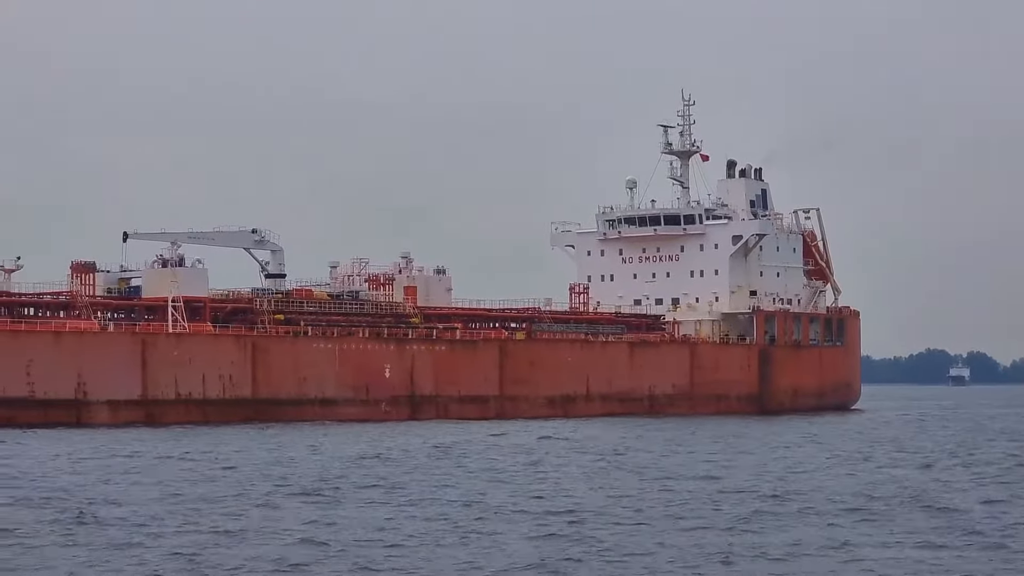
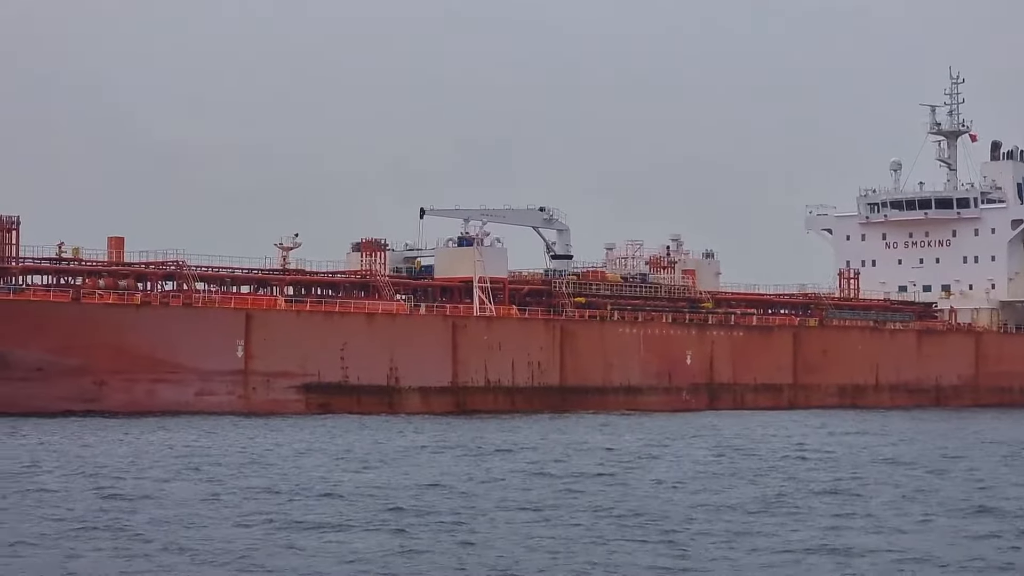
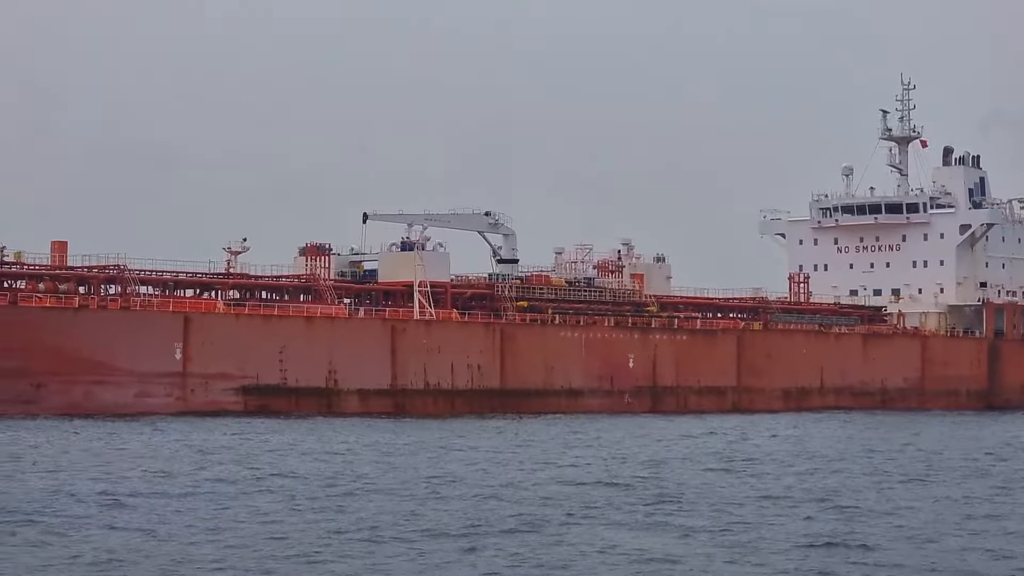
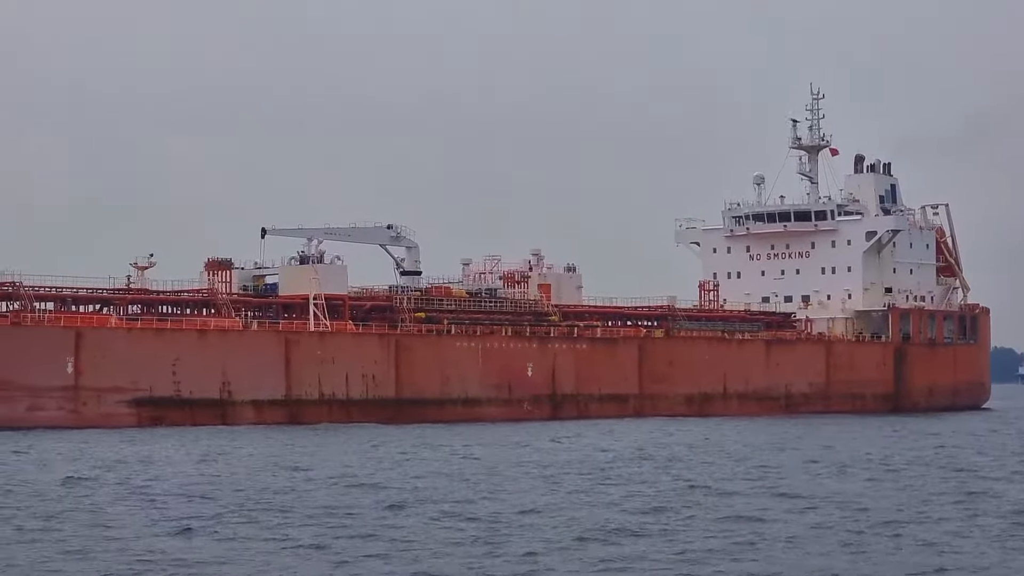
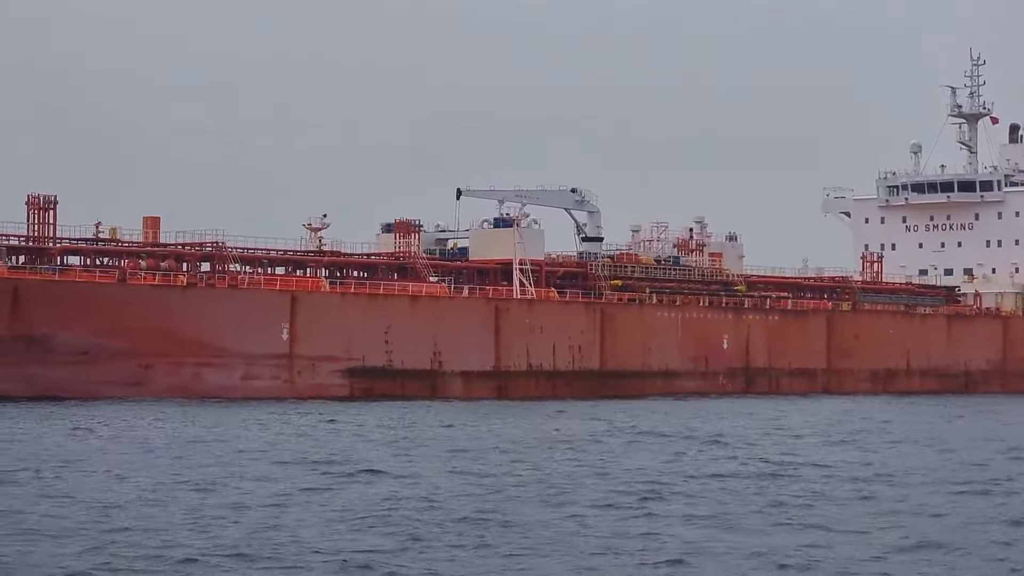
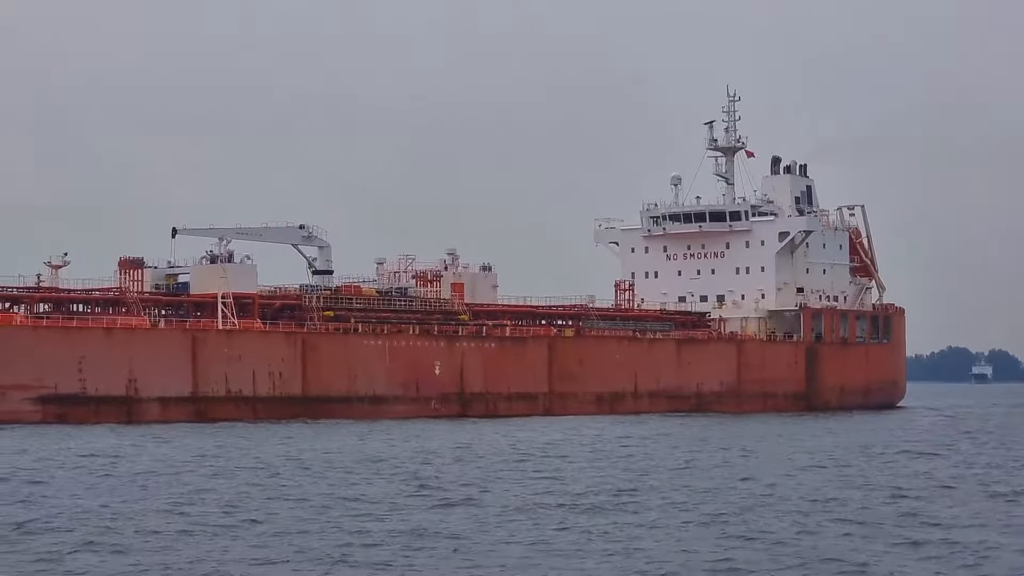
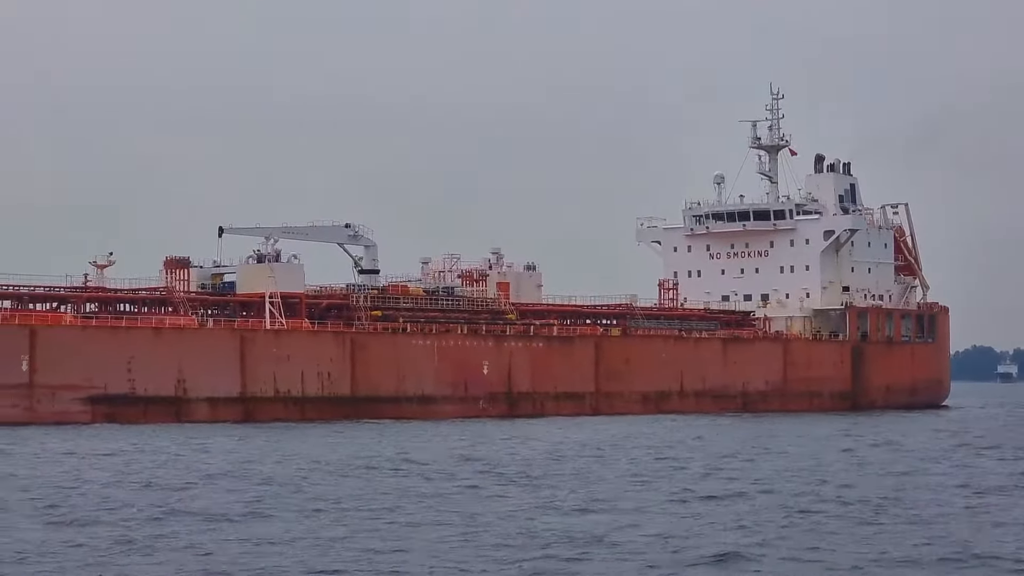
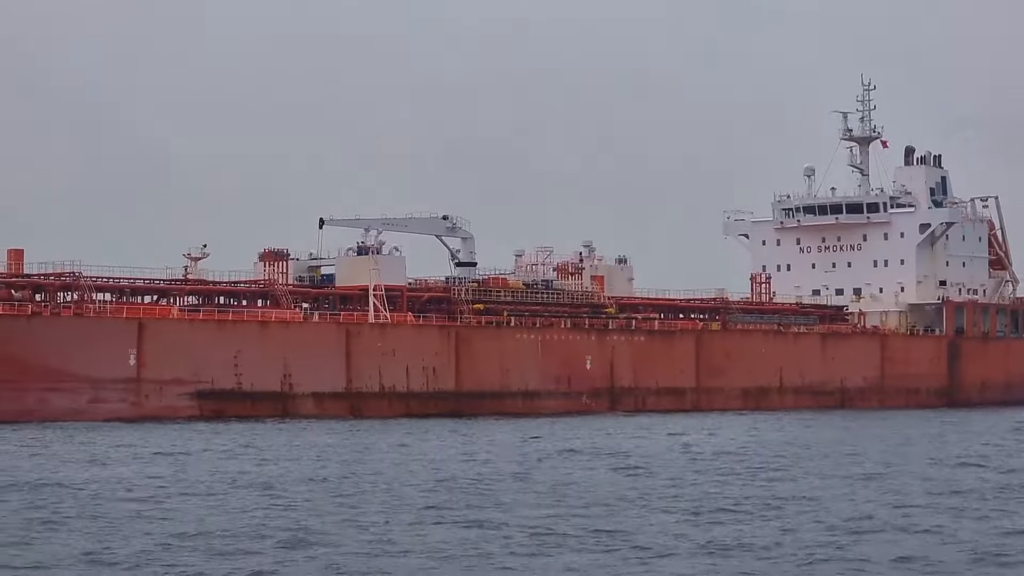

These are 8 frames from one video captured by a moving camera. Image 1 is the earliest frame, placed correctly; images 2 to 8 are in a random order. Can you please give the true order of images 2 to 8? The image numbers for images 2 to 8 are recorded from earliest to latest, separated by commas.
6, 7, 4, 8, 3, 2, 5
